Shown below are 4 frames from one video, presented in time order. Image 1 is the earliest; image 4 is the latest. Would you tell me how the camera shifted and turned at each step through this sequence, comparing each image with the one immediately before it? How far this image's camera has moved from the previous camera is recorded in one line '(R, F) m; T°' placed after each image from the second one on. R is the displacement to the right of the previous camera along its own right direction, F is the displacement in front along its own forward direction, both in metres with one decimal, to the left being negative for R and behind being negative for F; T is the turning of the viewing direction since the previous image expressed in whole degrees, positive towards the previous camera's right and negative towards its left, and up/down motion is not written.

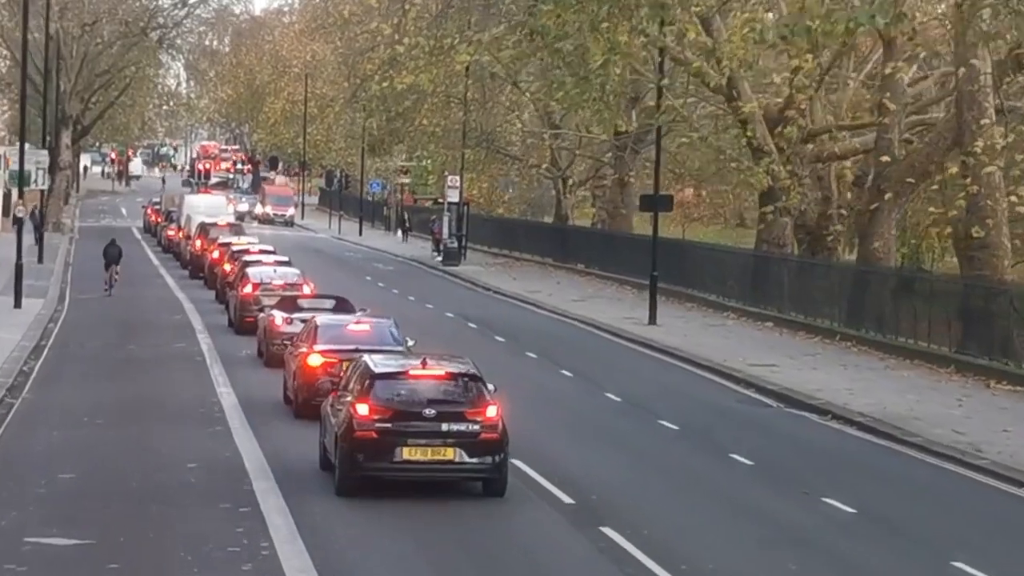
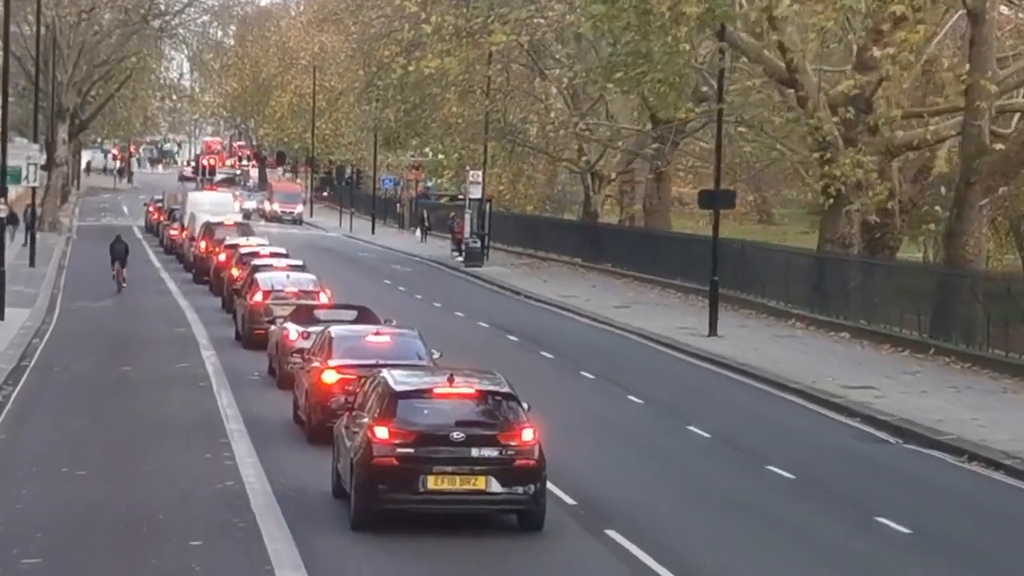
(-0.6, +4.3) m; 0°
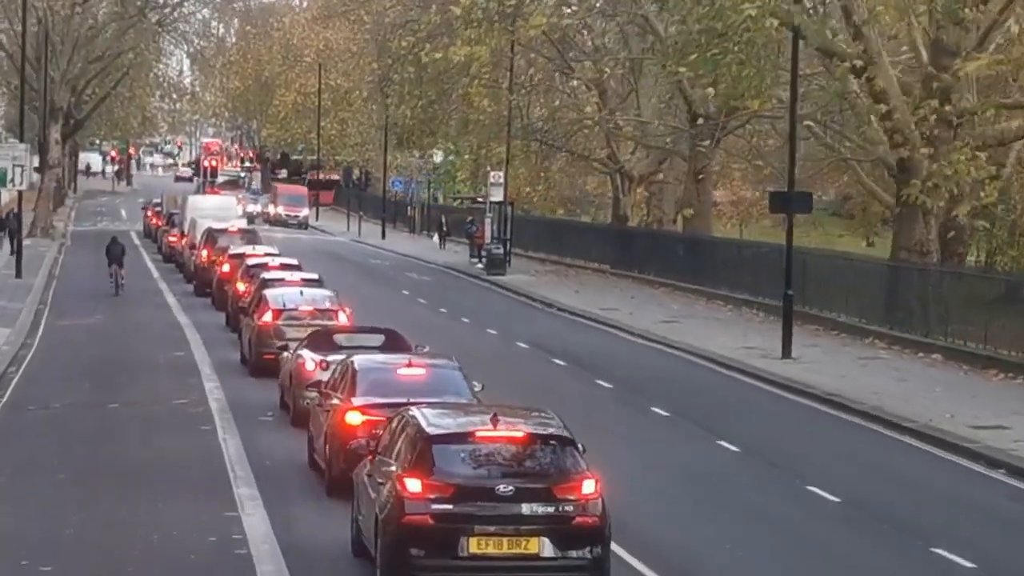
(-0.6, +4.3) m; 0°
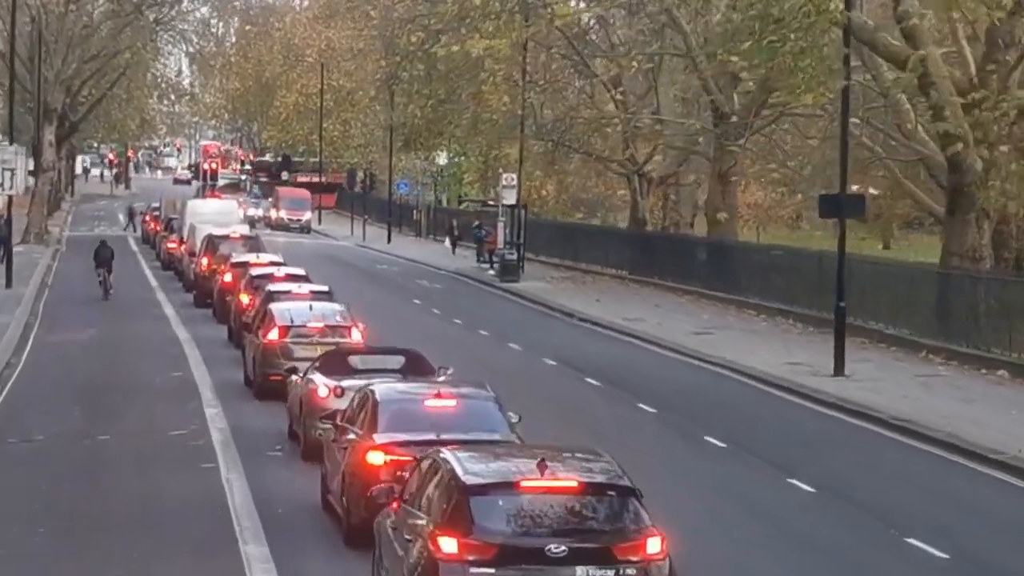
(-0.3, +2.5) m; 0°
